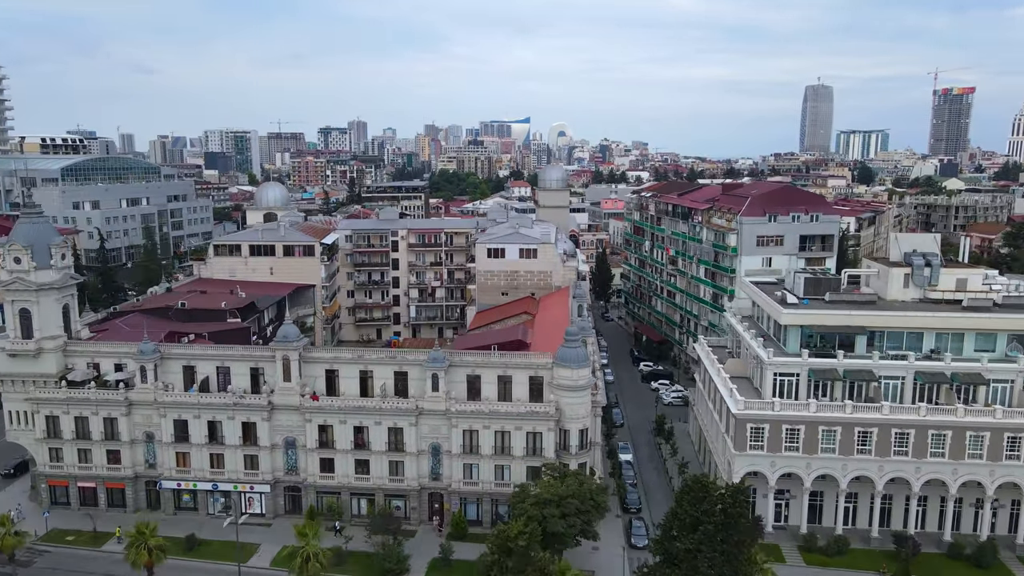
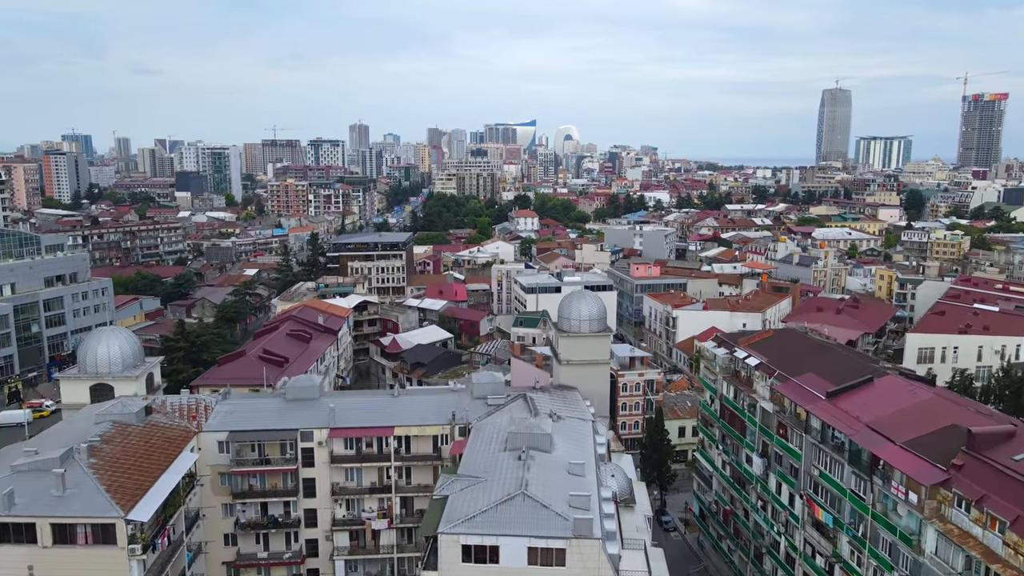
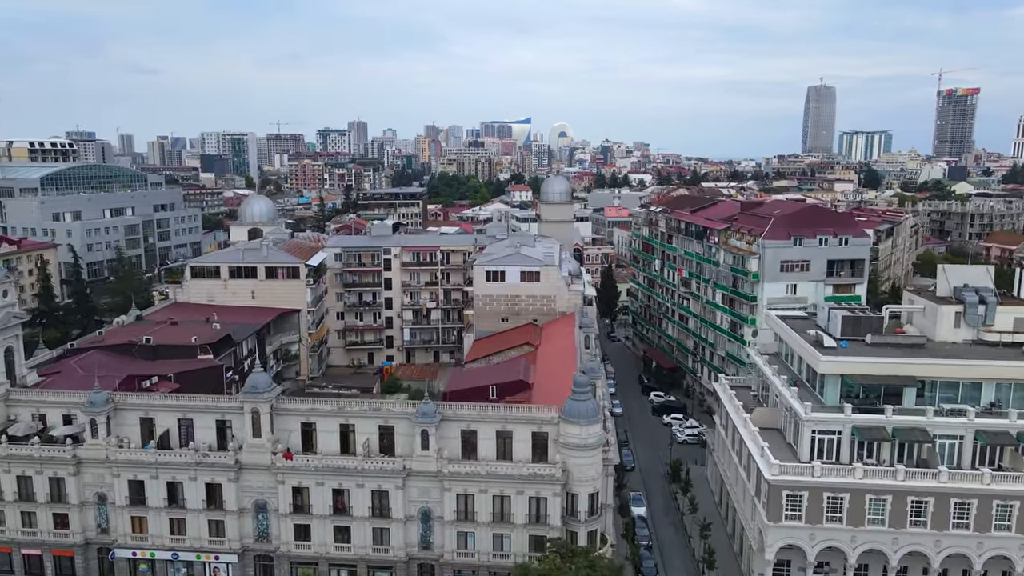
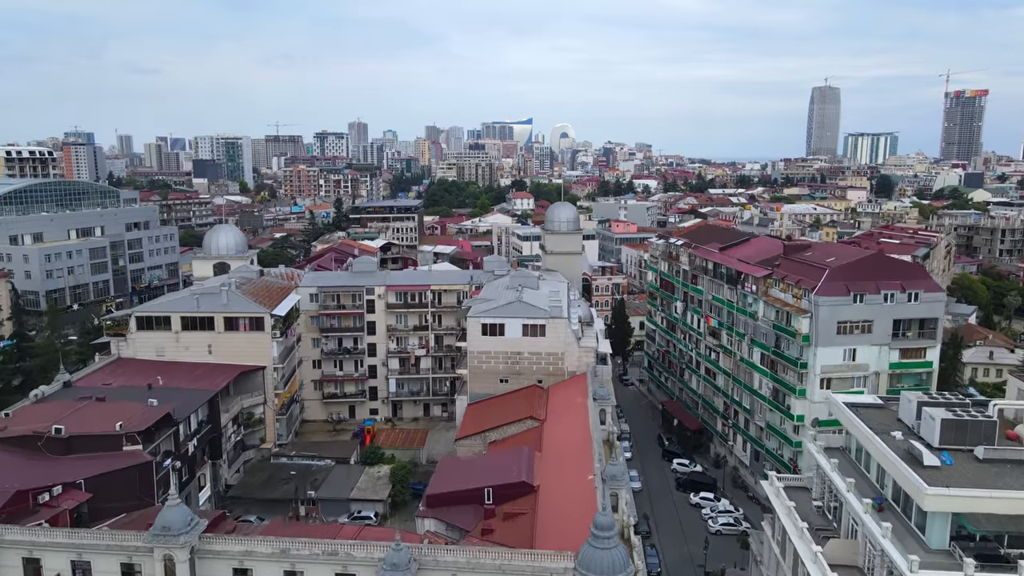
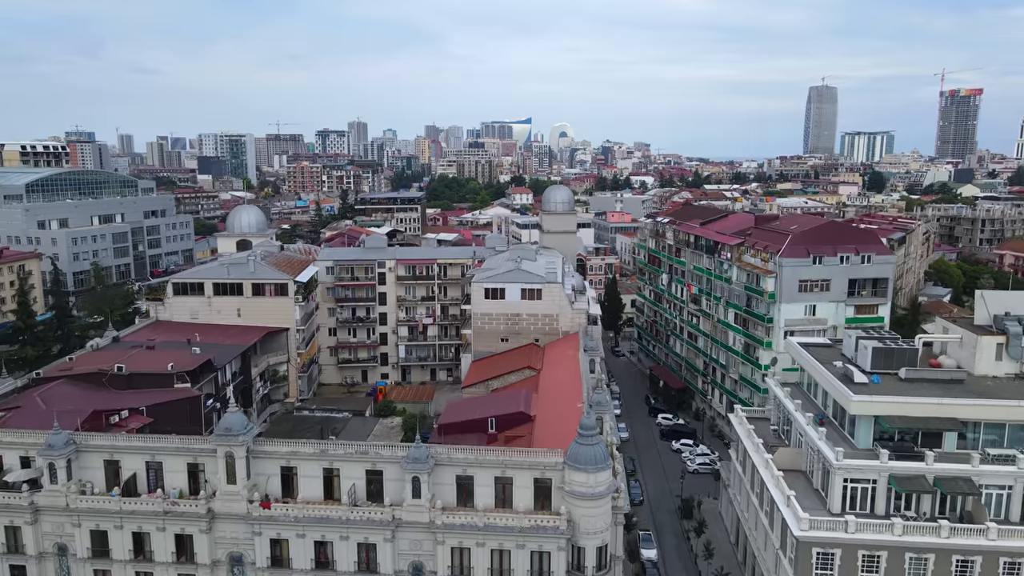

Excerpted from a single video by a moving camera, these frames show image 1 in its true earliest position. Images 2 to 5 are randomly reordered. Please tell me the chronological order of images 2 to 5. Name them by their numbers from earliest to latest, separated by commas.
3, 5, 4, 2
